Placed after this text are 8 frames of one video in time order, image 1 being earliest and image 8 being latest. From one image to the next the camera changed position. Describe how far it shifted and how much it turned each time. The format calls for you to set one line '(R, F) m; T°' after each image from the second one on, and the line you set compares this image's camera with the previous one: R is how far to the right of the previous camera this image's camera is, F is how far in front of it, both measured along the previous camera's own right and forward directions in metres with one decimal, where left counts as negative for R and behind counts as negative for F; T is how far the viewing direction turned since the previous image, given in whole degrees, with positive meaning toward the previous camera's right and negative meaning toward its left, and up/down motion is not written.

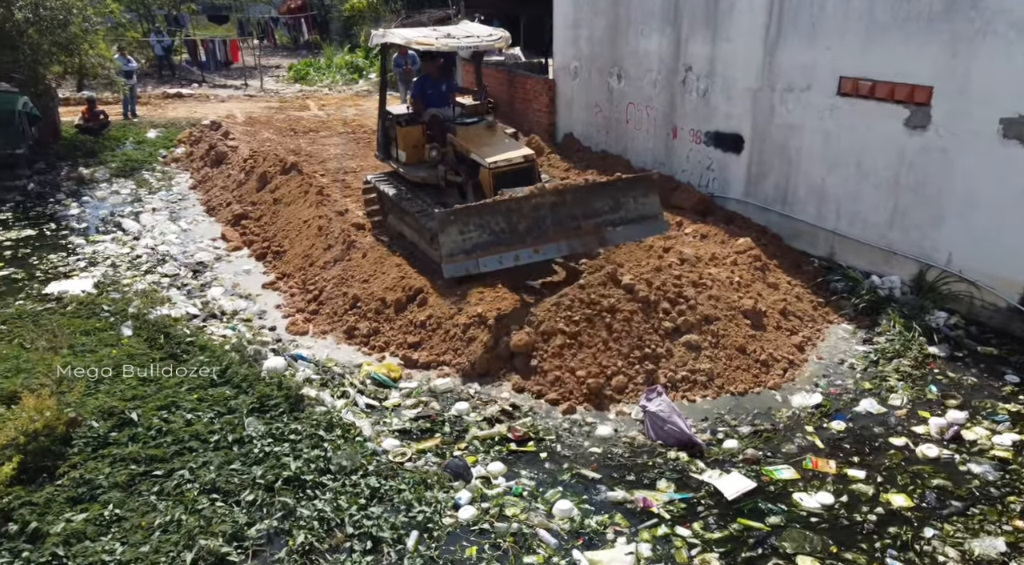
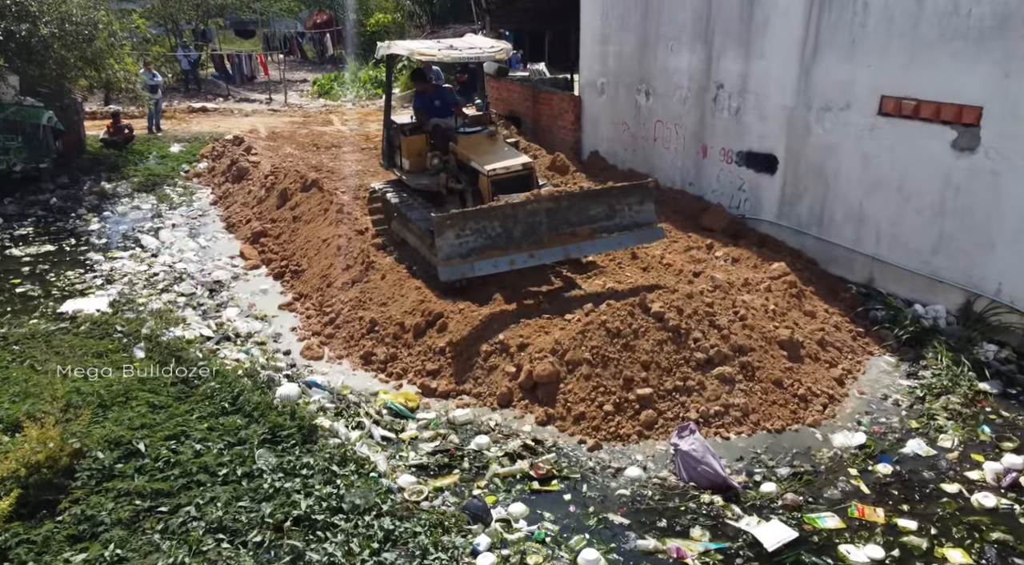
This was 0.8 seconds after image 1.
(0.0, +0.3) m; -2°
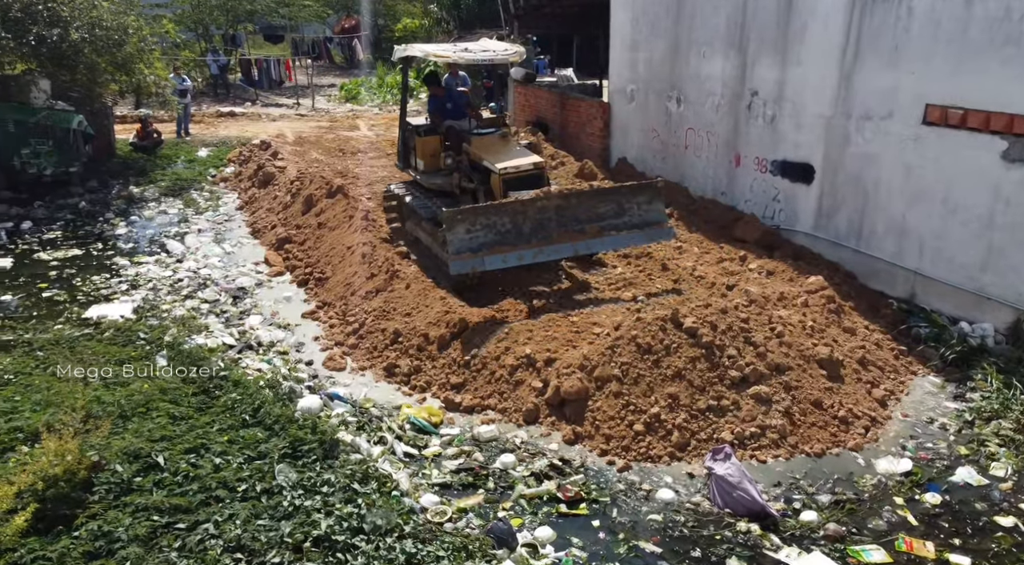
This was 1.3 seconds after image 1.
(0.0, +0.2) m; -2°
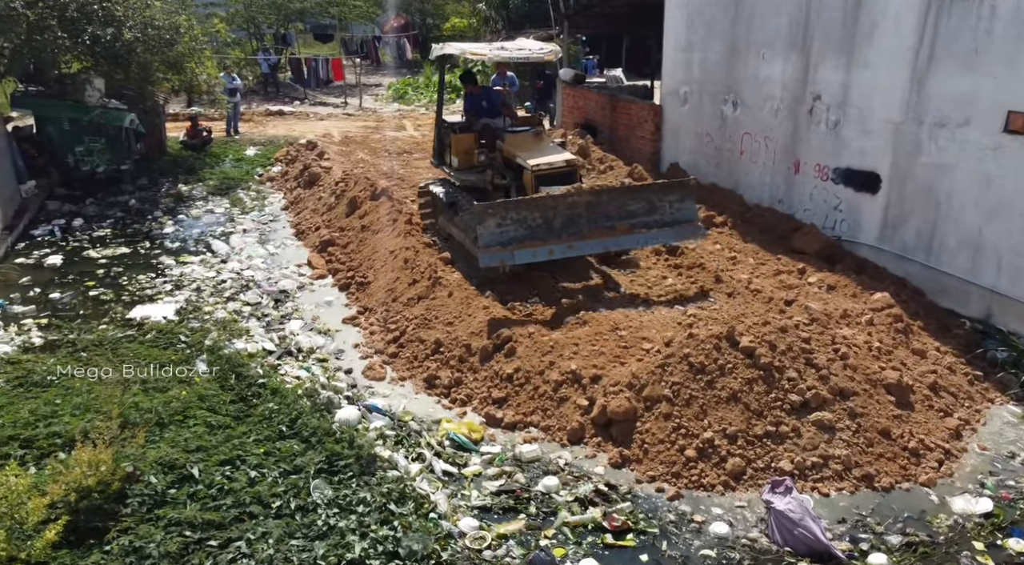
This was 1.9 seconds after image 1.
(0.0, +0.3) m; -3°
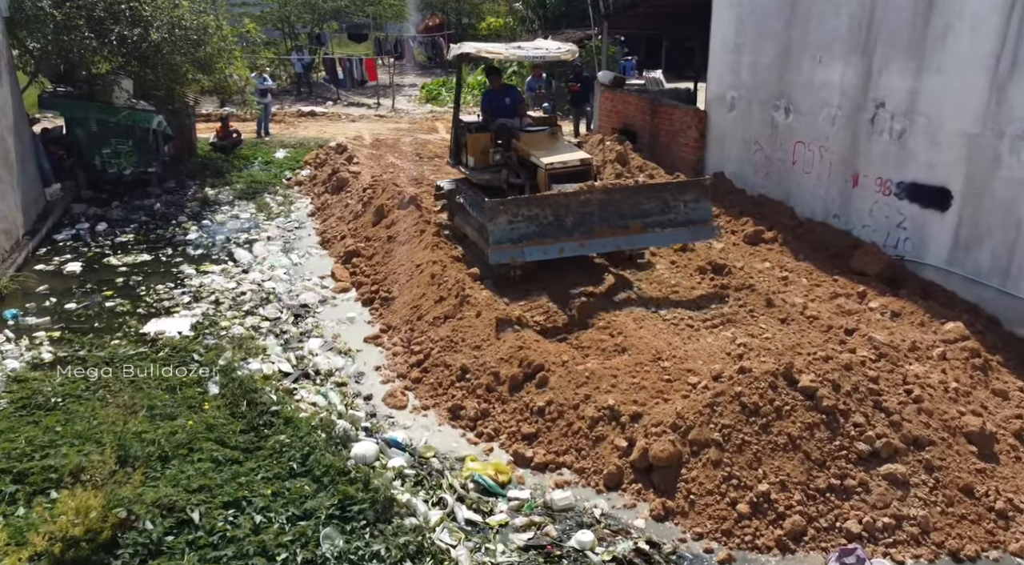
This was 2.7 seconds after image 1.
(0.0, +0.6) m; -2°
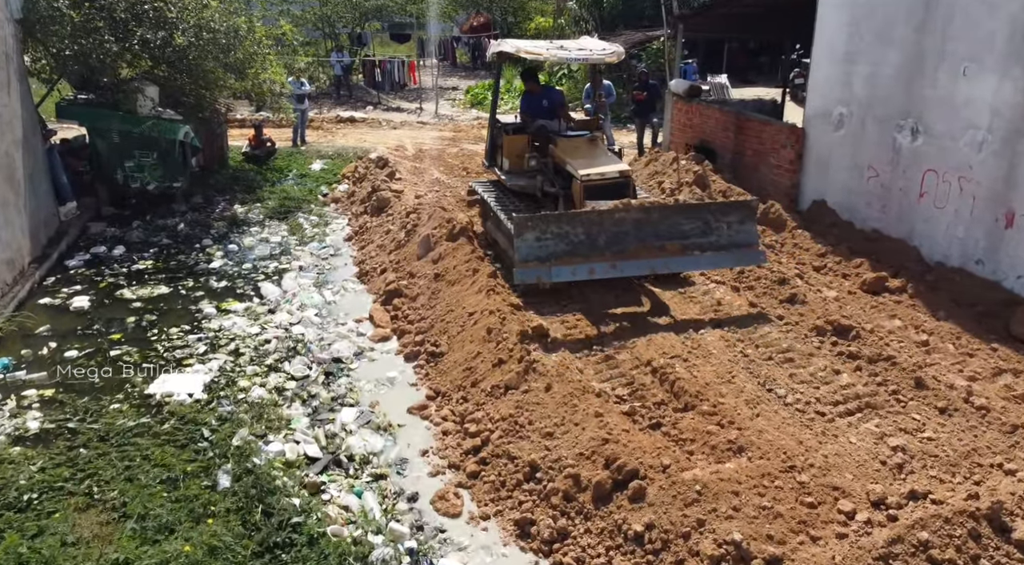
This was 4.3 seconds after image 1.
(-0.3, +1.5) m; -3°
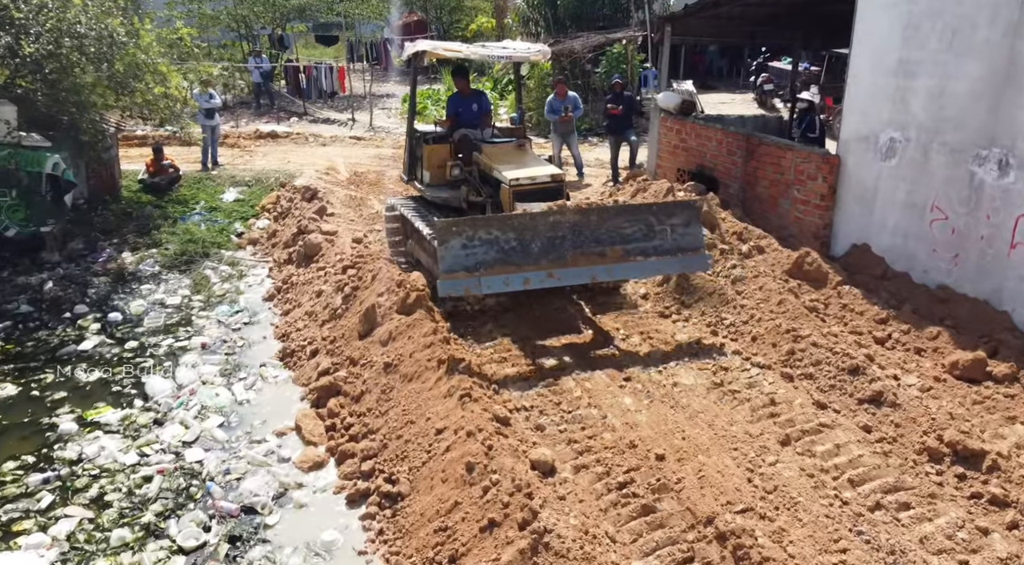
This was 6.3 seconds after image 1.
(-0.3, +2.3) m; +5°
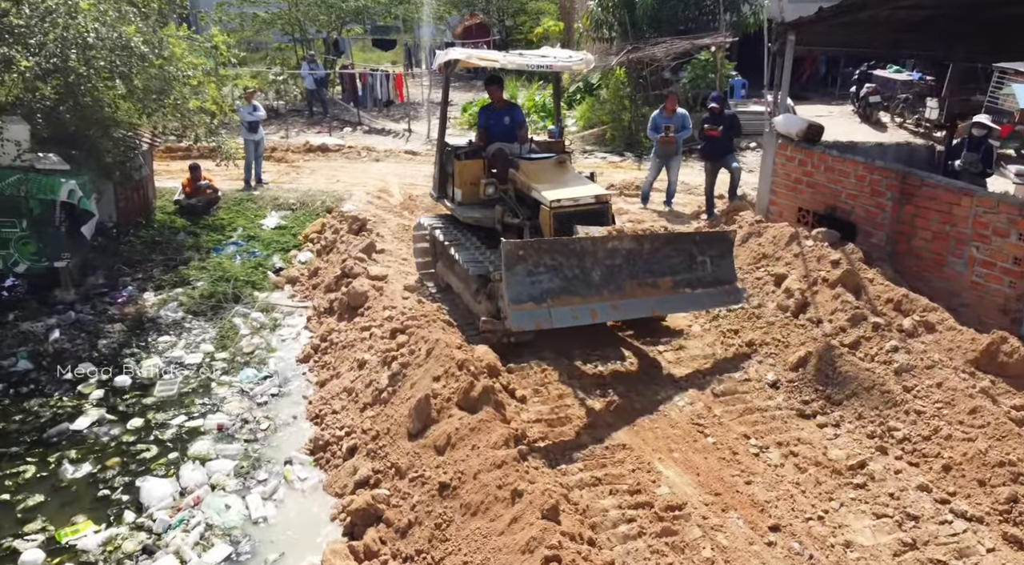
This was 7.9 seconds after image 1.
(-0.3, +1.8) m; -4°
